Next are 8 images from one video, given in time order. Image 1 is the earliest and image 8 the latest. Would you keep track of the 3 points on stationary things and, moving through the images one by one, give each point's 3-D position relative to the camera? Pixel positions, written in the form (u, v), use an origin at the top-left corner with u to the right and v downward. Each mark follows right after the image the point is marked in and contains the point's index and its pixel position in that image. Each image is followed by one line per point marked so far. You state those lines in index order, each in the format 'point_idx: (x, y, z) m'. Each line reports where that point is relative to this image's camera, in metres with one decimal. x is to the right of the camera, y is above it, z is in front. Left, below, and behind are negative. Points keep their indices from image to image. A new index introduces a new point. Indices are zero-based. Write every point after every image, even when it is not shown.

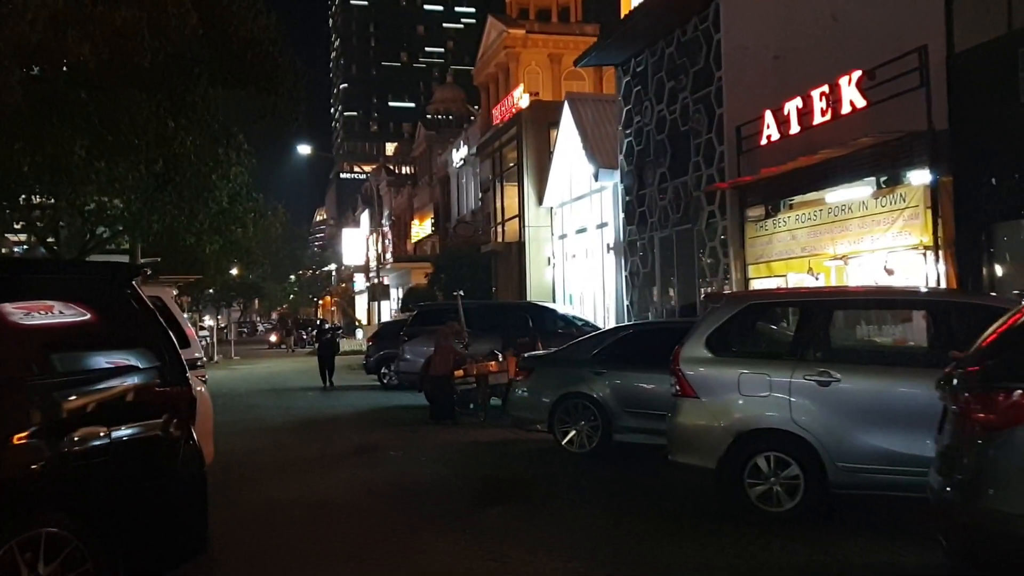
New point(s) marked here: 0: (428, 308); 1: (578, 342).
0: (-1.6, -0.4, +17.9) m
1: (+0.9, -0.7, +11.8) m
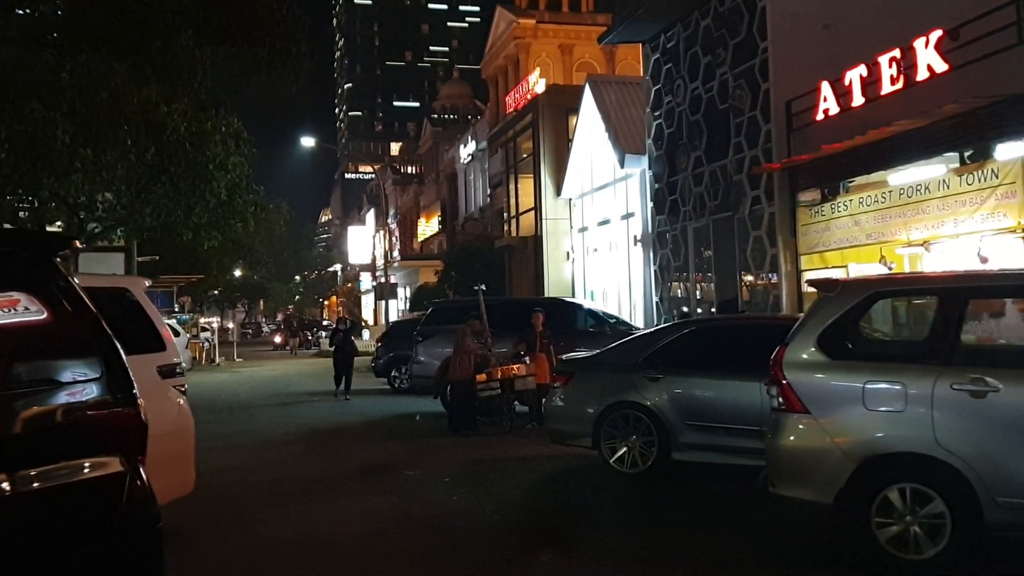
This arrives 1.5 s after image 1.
0: (-1.2, -0.3, +16.2) m
1: (+1.3, -0.6, +10.1) m
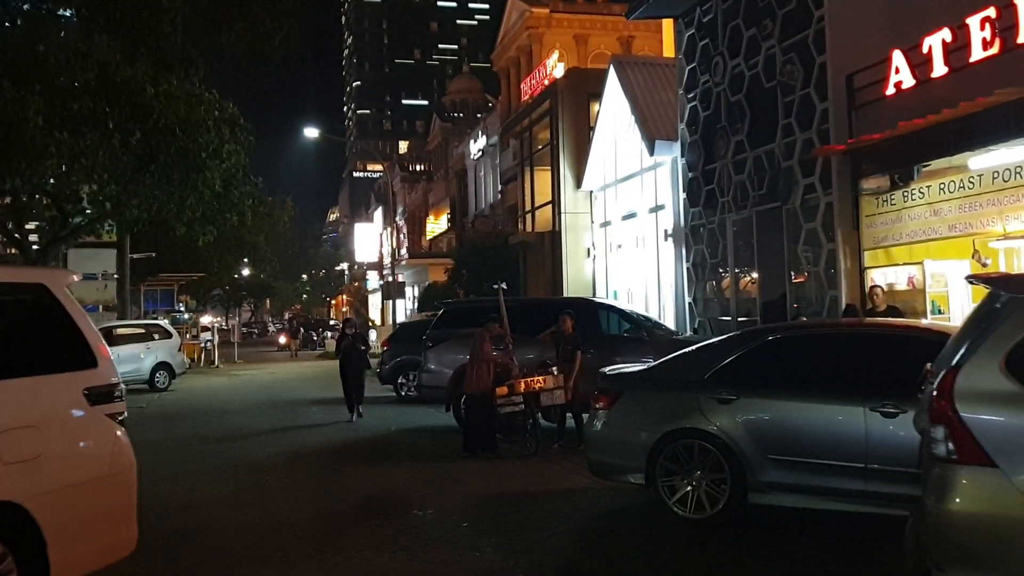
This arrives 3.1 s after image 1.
0: (-0.8, -0.3, +14.4) m
1: (+1.5, -0.6, +8.3) m
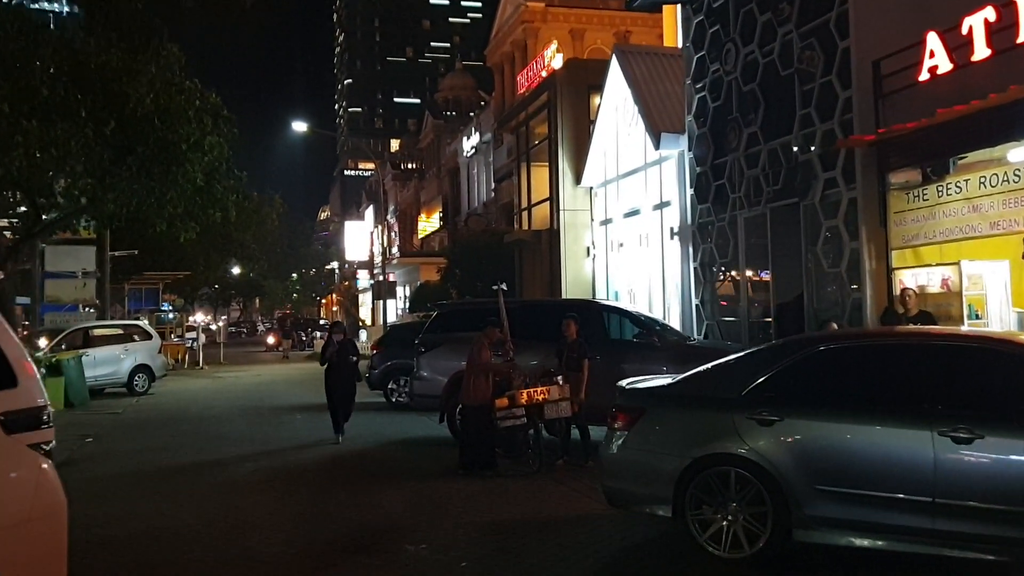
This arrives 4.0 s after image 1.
0: (-0.8, -0.3, +13.3) m
1: (+1.6, -0.6, +7.3) m
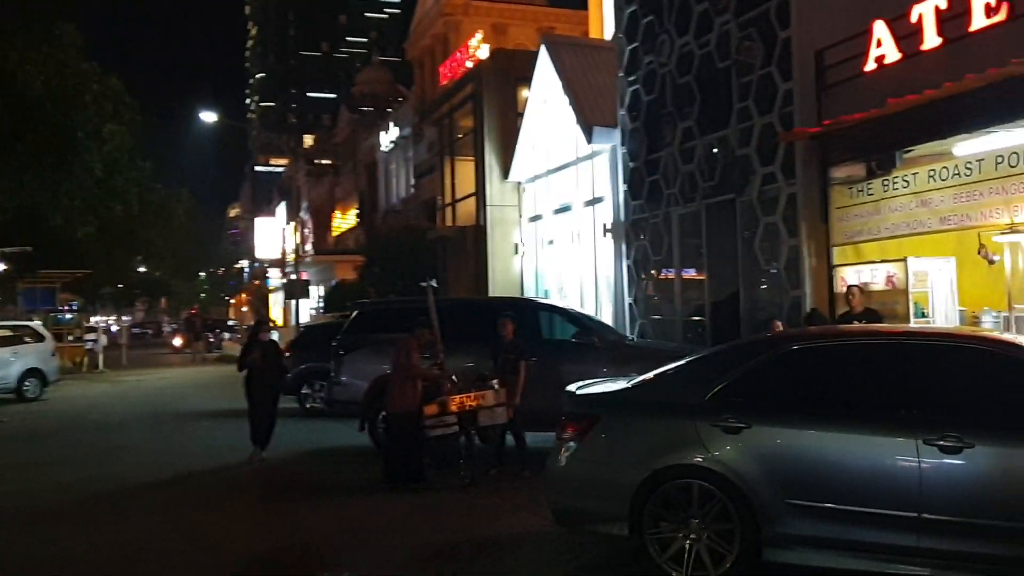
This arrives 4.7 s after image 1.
0: (-1.8, -0.2, +12.4) m
1: (+1.2, -0.6, +6.6) m
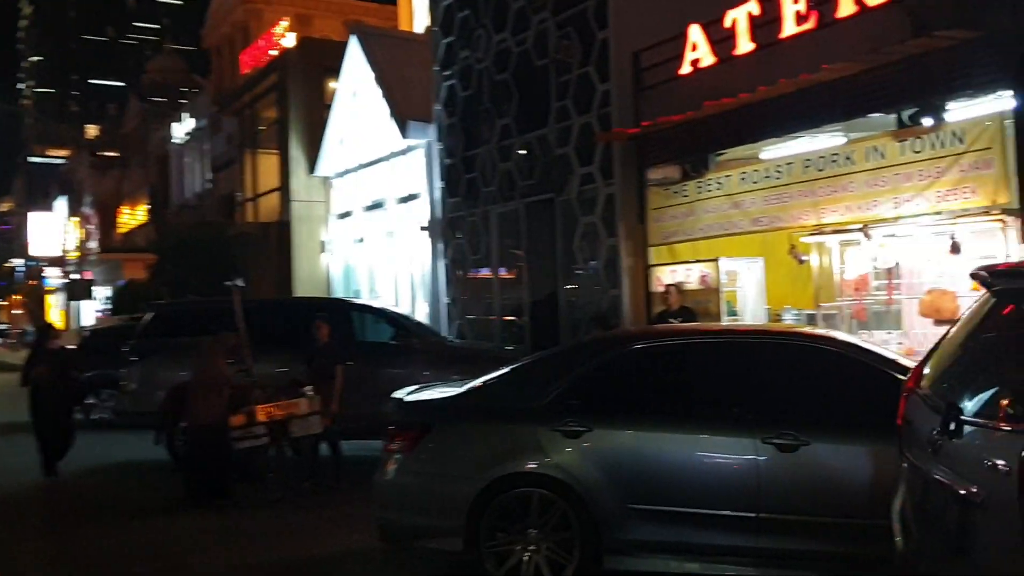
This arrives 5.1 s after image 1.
0: (-4.0, -0.2, +11.4) m
1: (0.0, -0.5, +6.2) m
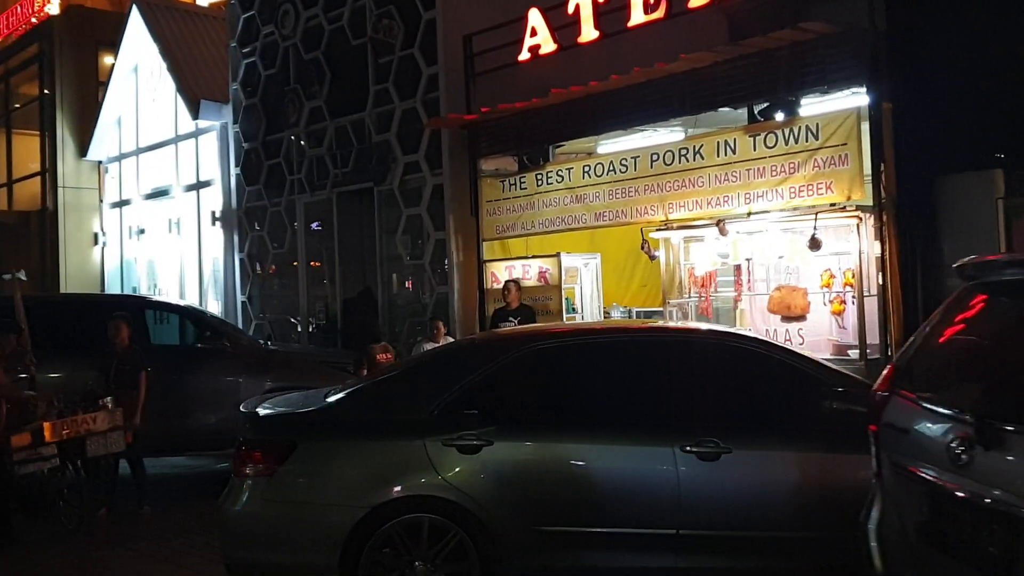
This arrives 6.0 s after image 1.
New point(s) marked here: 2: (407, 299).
0: (-5.8, -0.2, +9.4) m
1: (-0.6, -0.5, +5.3) m
2: (-1.4, -0.1, +12.8) m
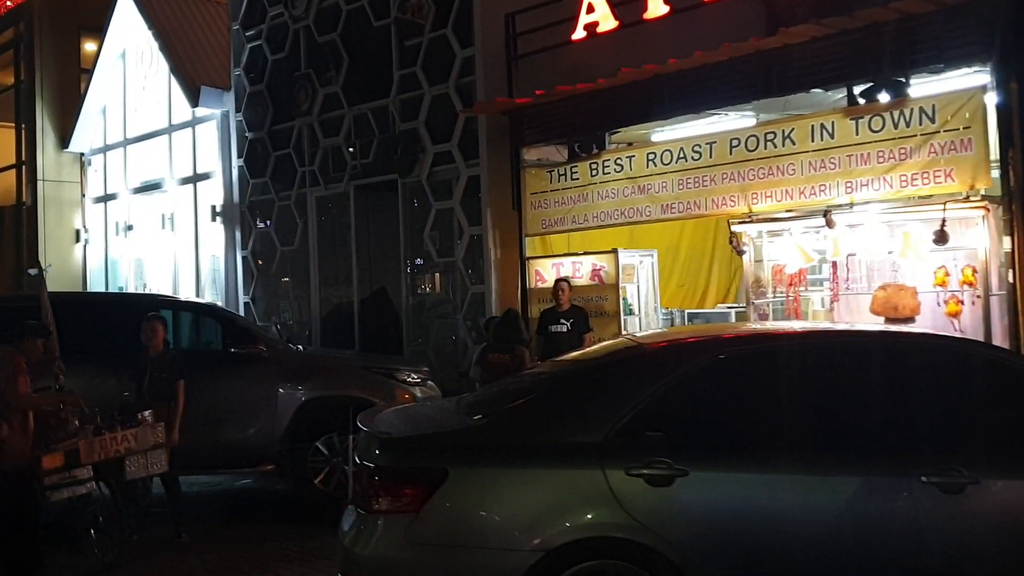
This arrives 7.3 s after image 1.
0: (-5.1, -0.1, +8.2) m
1: (+0.2, -0.5, +4.4) m
2: (-0.9, -0.1, +11.9) m
